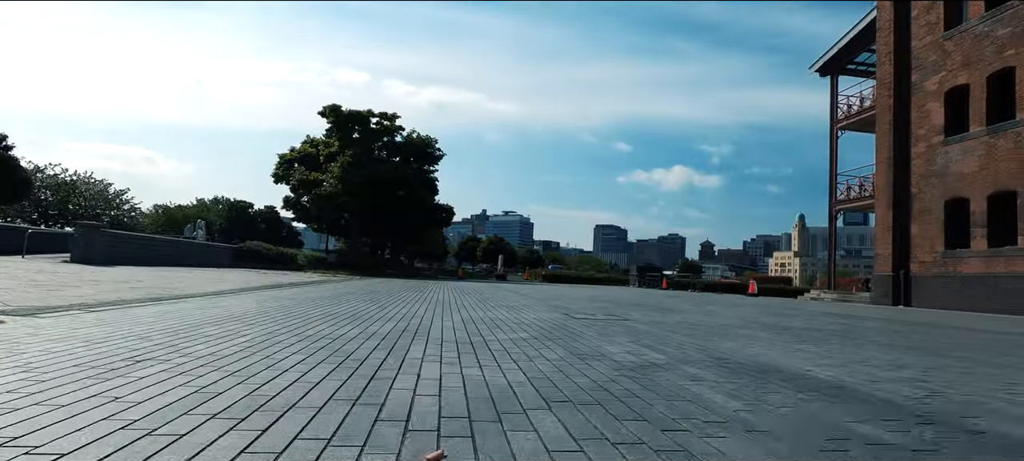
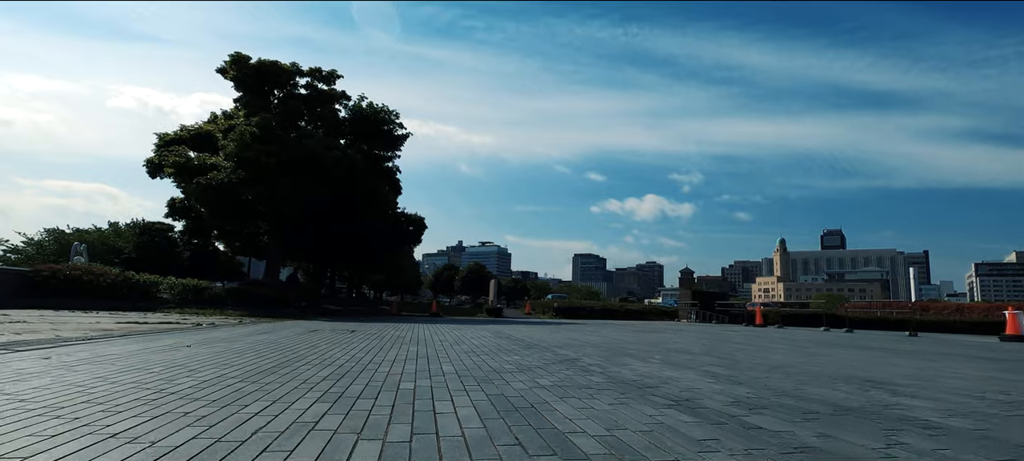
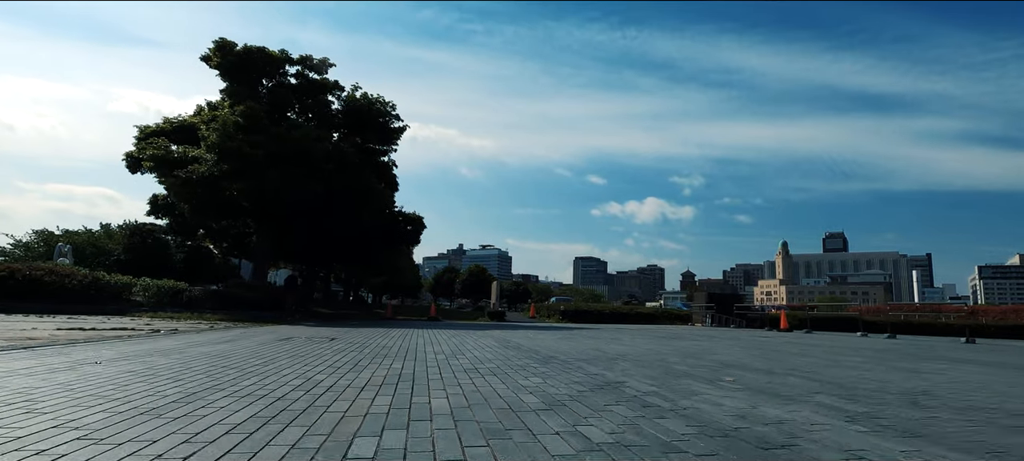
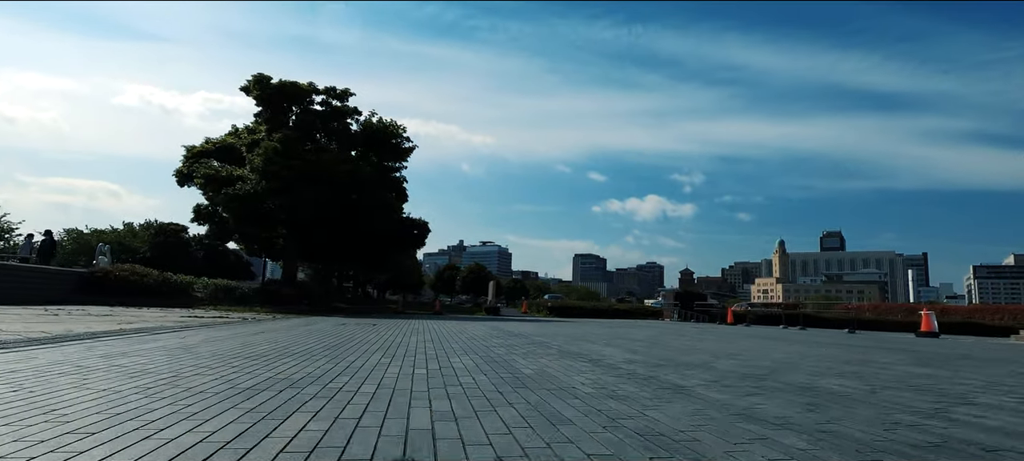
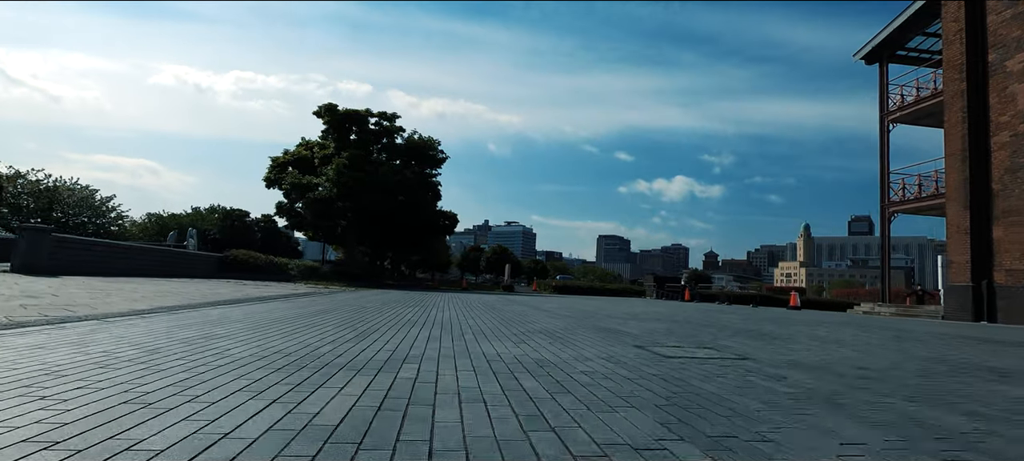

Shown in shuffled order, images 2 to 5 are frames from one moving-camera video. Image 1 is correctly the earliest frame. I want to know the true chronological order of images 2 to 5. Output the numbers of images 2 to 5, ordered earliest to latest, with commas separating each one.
5, 4, 2, 3
